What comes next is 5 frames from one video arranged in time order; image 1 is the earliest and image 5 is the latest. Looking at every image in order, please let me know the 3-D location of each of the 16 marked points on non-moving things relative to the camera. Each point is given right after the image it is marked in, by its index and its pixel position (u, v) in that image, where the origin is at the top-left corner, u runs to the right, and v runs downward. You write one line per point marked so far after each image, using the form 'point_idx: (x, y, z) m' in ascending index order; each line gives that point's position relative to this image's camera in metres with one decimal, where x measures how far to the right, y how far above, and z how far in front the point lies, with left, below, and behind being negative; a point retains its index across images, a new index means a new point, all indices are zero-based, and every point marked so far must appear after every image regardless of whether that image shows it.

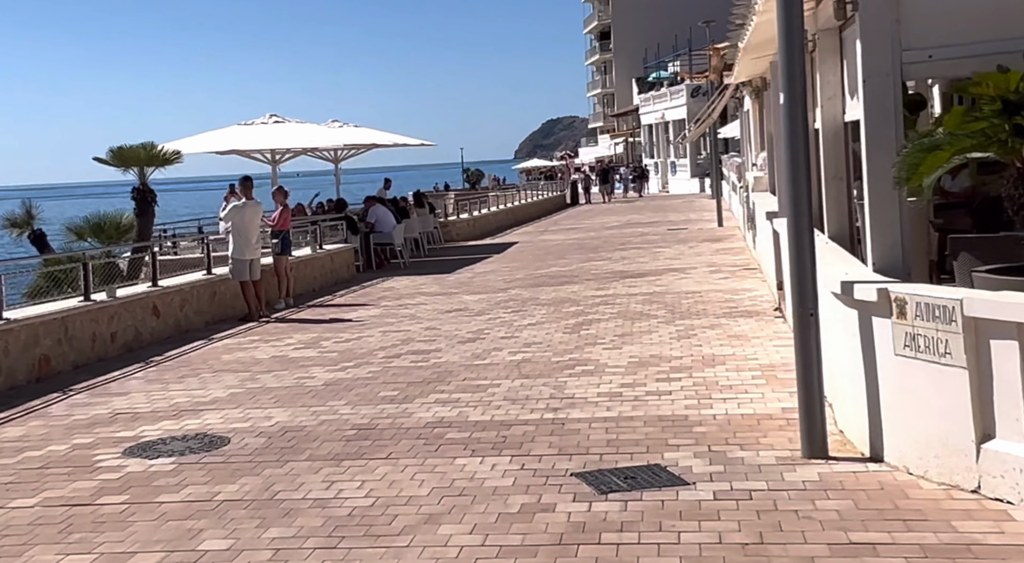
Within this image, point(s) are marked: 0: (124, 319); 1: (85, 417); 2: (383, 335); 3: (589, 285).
0: (-3.8, -0.4, +10.2) m
1: (-2.9, -0.9, +7.1) m
2: (-1.3, -0.5, +10.2) m
3: (+1.1, -0.1, +14.1) m
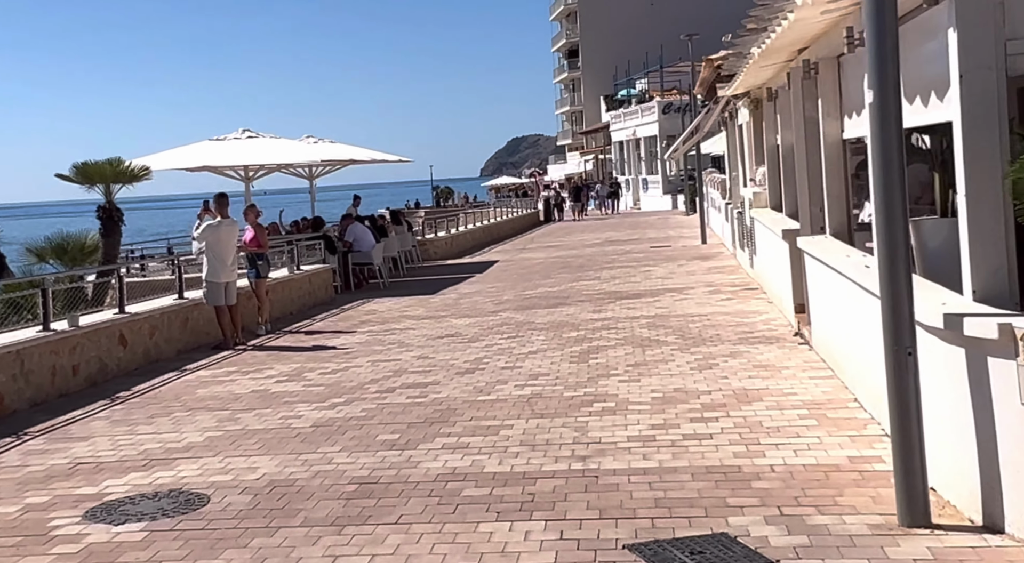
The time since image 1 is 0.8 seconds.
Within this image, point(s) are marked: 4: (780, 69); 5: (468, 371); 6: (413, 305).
0: (-3.8, -0.6, +9.3) m
1: (-2.8, -1.1, +6.2) m
2: (-1.3, -0.8, +9.4) m
3: (+1.0, -0.4, +13.4) m
4: (+2.8, +2.2, +10.7) m
5: (-0.4, -0.8, +8.7) m
6: (-1.5, -0.4, +15.7) m
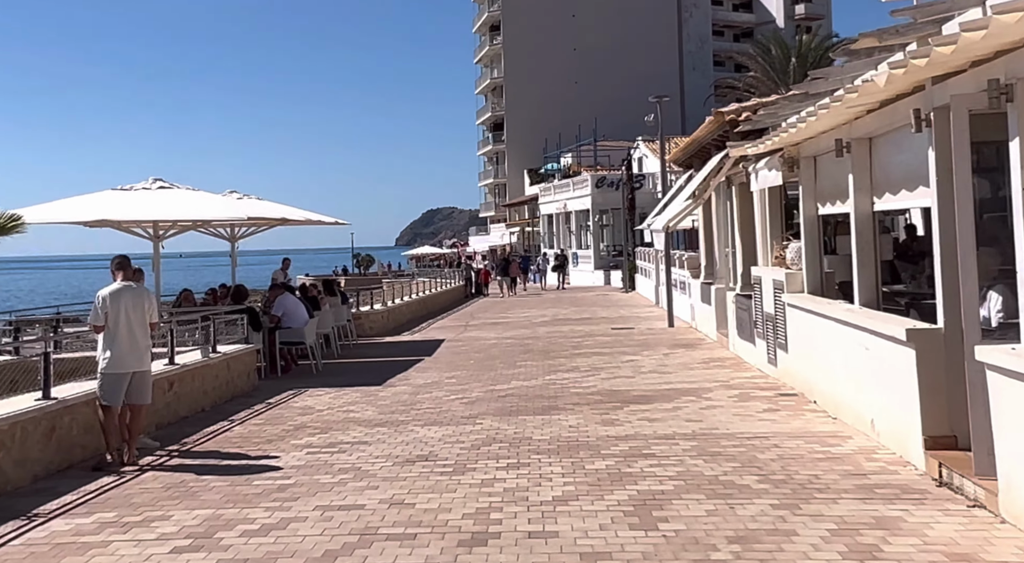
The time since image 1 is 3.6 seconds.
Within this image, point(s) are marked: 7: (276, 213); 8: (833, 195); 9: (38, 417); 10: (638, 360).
0: (-3.7, -1.2, +6.0) m
1: (-2.5, -1.5, +3.0) m
2: (-1.1, -1.4, +6.3) m
3: (+0.8, -1.4, +10.4) m
4: (+2.9, +1.3, +8.0) m
5: (-0.2, -1.4, +5.6) m
6: (-1.9, -1.5, +12.5) m
7: (-4.5, +1.3, +19.8) m
8: (+3.5, +0.9, +11.3) m
9: (-3.6, -1.0, +8.0) m
10: (+2.1, -1.3, +17.3) m
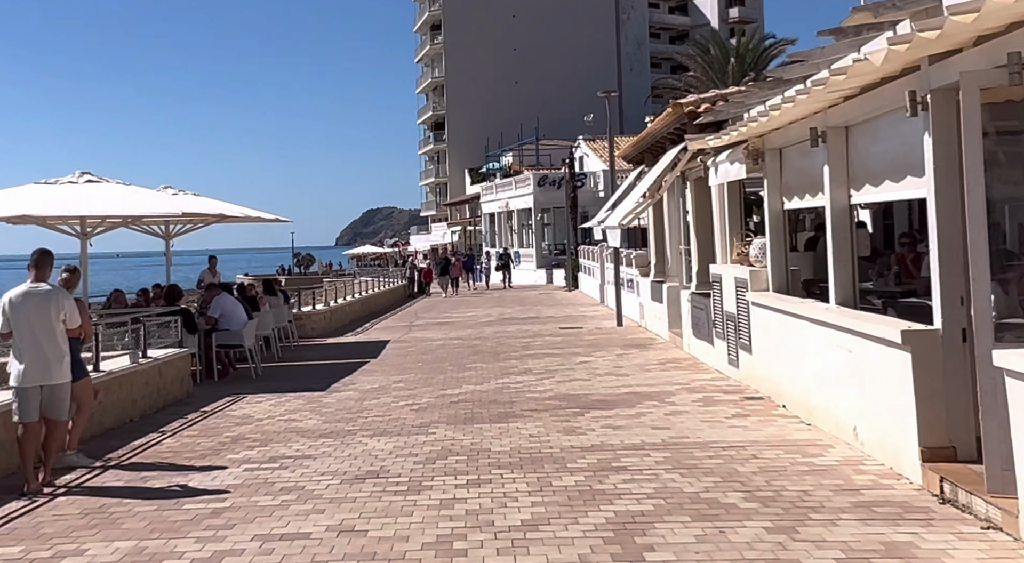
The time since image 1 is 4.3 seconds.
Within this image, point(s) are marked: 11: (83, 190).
0: (-3.8, -1.2, +5.1) m
1: (-2.5, -1.5, +2.2) m
2: (-1.3, -1.4, +5.5) m
3: (+0.3, -1.4, +9.8) m
4: (+2.6, +1.3, +7.5) m
5: (-0.3, -1.4, +4.9) m
6: (-2.4, -1.5, +11.7) m
7: (-5.4, +1.3, +18.8) m
8: (+3.0, +1.0, +10.8) m
9: (-3.9, -1.0, +7.1) m
10: (+1.3, -1.3, +16.7) m
11: (-7.2, +1.5, +17.4) m
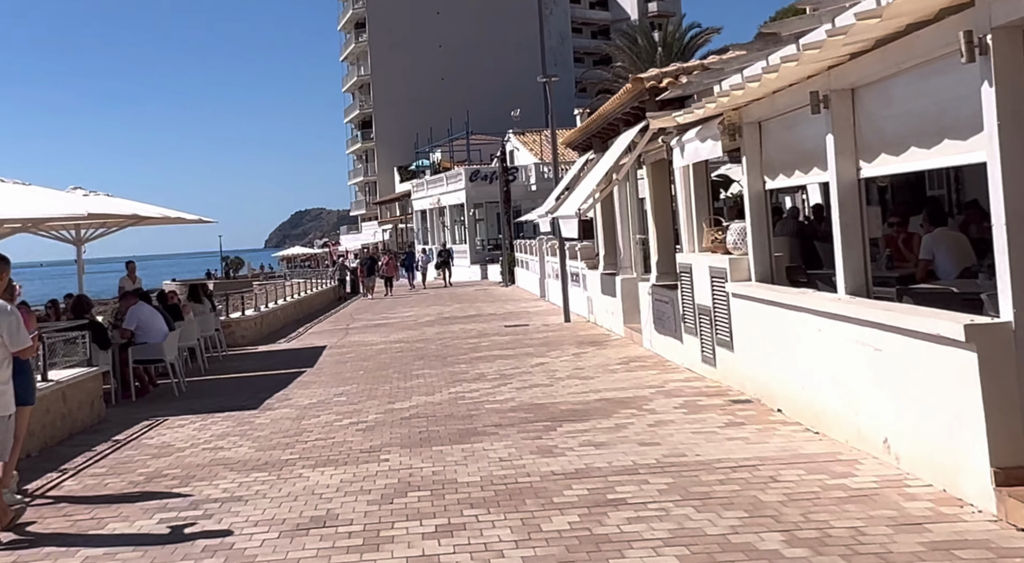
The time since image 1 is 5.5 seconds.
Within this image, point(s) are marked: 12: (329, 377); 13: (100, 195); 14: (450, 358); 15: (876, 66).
0: (-3.8, -1.3, +3.5) m
1: (-2.3, -1.6, +0.7) m
2: (-1.3, -1.5, +4.1) m
3: (+0.1, -1.3, +8.5) m
4: (+2.3, +1.4, +6.3) m
5: (-0.3, -1.4, +3.6) m
6: (-2.8, -1.5, +10.2) m
7: (-6.4, +1.2, +17.1) m
8: (+2.6, +1.1, +9.6) m
9: (-4.0, -1.2, +5.5) m
10: (+0.5, -1.2, +15.5) m
11: (-8.1, +1.3, +15.6) m
12: (-2.7, -1.4, +15.2) m
13: (-7.2, +1.5, +18.0) m
14: (-1.0, -1.3, +17.0) m
15: (+2.5, +1.5, +7.1) m
